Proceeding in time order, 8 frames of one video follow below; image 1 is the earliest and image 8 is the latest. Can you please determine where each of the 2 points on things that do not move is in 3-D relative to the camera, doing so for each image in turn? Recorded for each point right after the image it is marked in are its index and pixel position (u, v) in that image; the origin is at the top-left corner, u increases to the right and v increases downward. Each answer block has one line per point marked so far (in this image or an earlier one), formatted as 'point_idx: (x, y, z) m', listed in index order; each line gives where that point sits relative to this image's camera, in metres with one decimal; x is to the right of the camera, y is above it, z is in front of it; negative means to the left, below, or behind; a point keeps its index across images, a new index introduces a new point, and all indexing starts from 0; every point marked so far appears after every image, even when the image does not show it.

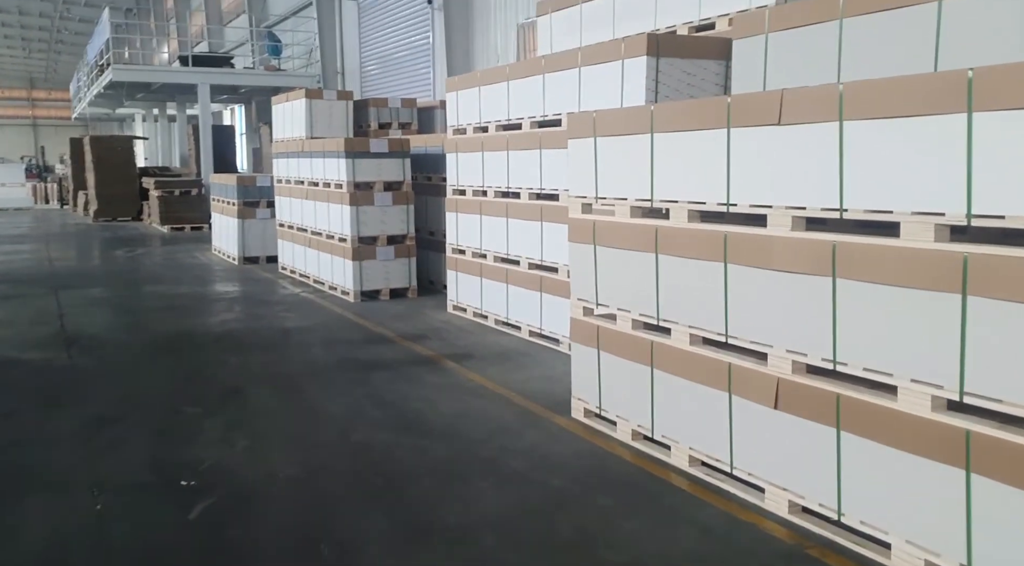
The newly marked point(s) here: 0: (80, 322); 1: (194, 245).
0: (-4.4, -0.3, +8.3) m
1: (-6.1, +0.7, +16.2) m
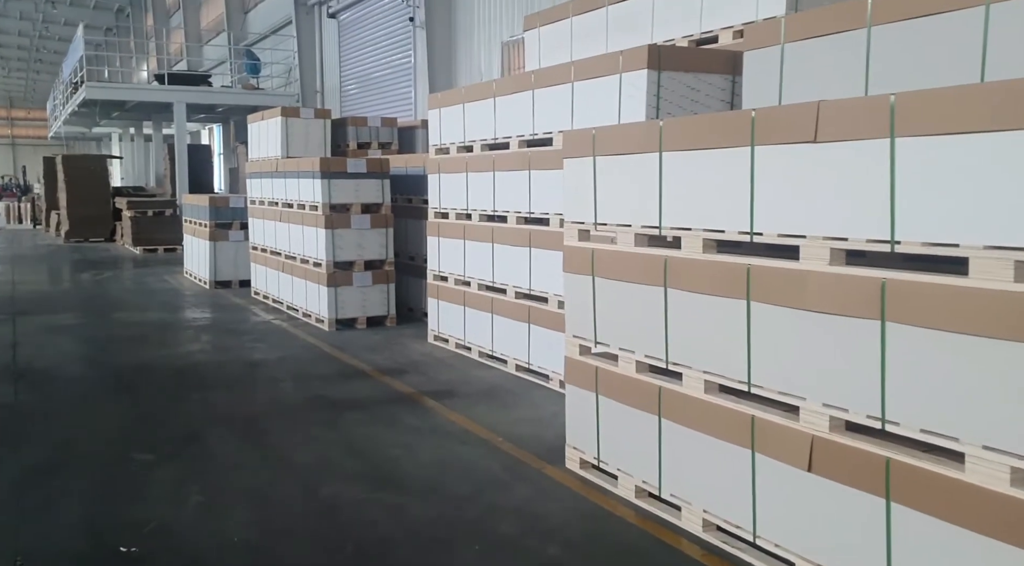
0: (-4.5, -0.6, +7.7) m
1: (-6.4, +0.2, +15.5) m
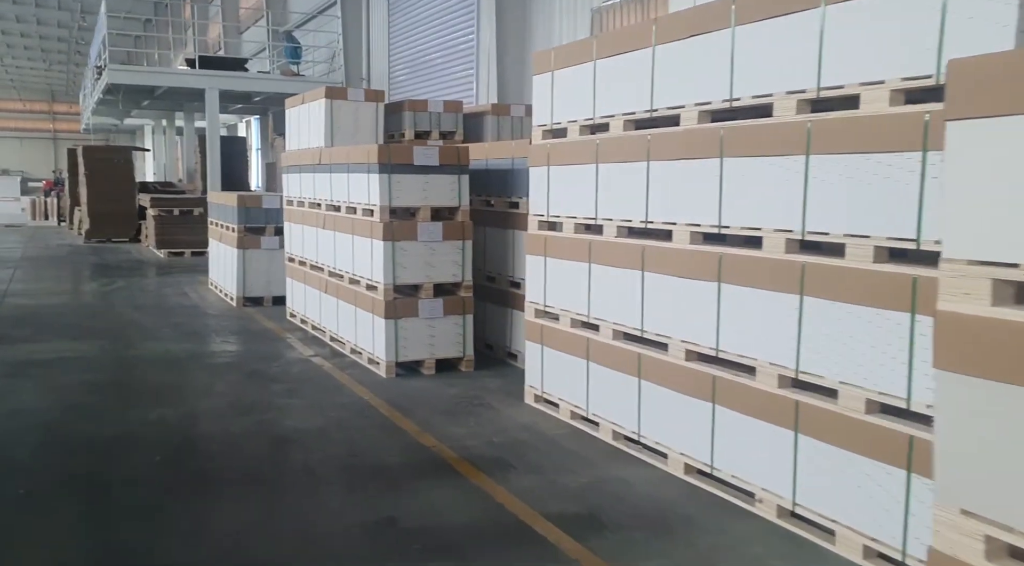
0: (-3.6, -0.8, +5.5) m
1: (-5.2, +0.1, +13.4) m
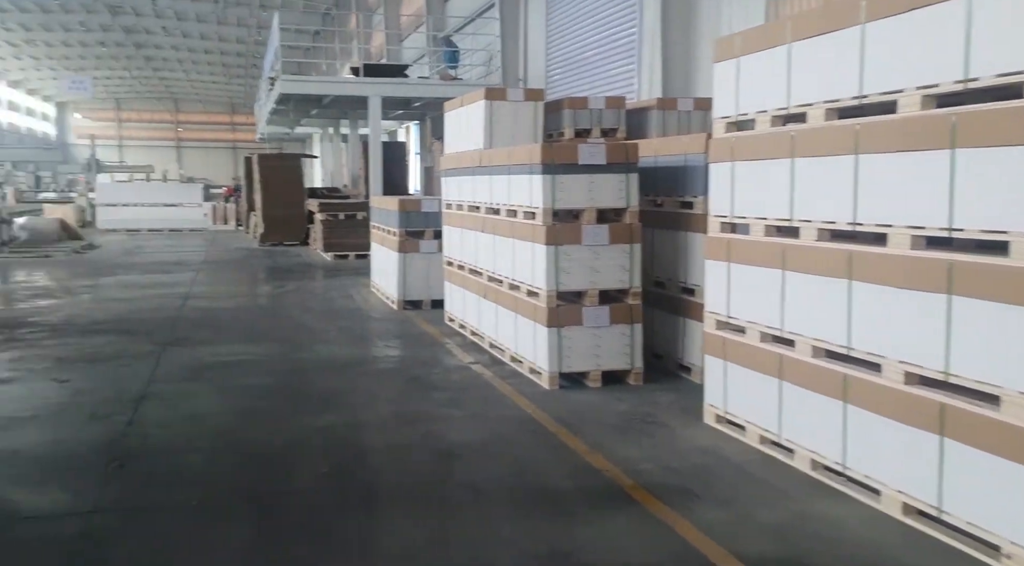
0: (-2.5, -0.8, +5.6) m
1: (-2.6, 0.0, +13.7) m
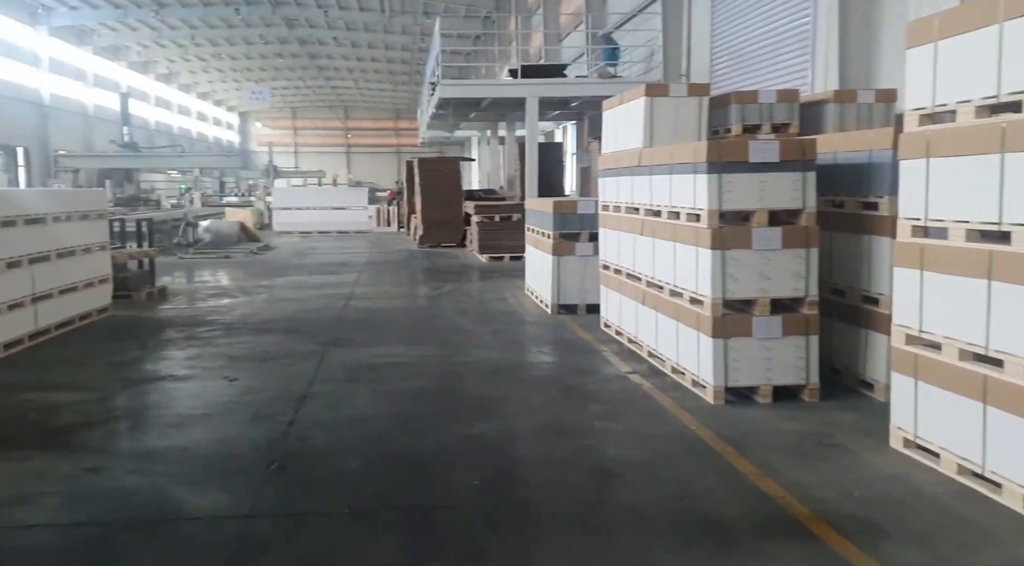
0: (-1.4, -0.8, +5.8) m
1: (0.0, 0.0, +13.7) m
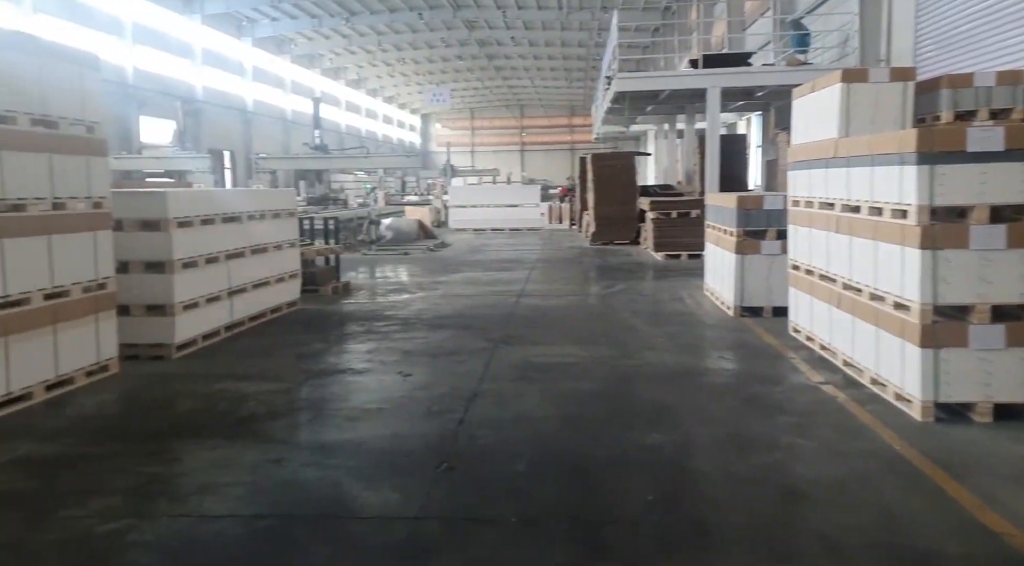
0: (-0.2, -0.8, +5.8) m
1: (+2.8, 0.0, +13.3) m
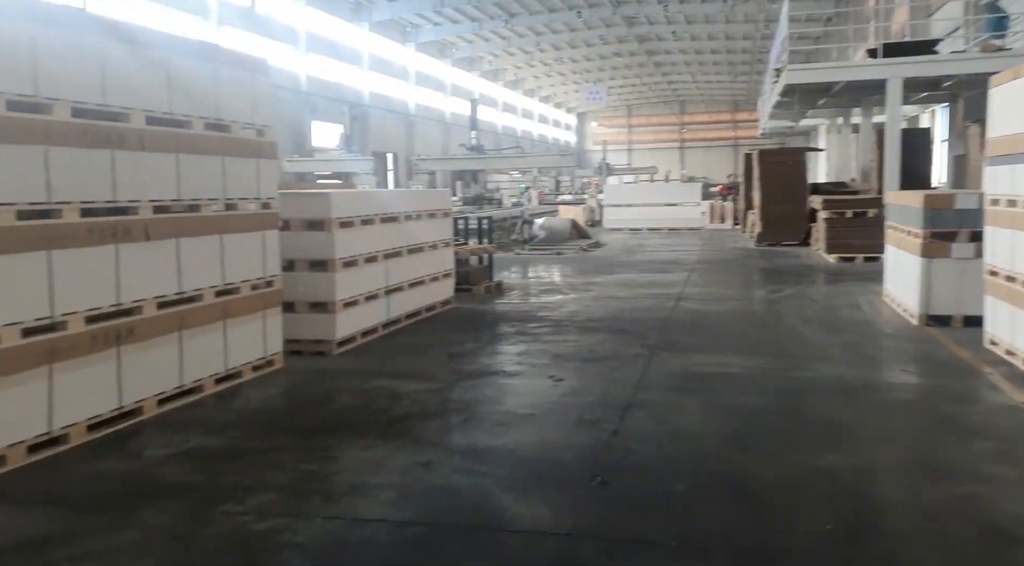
0: (+0.8, -0.8, +5.6) m
1: (+5.1, 0.0, +12.4) m
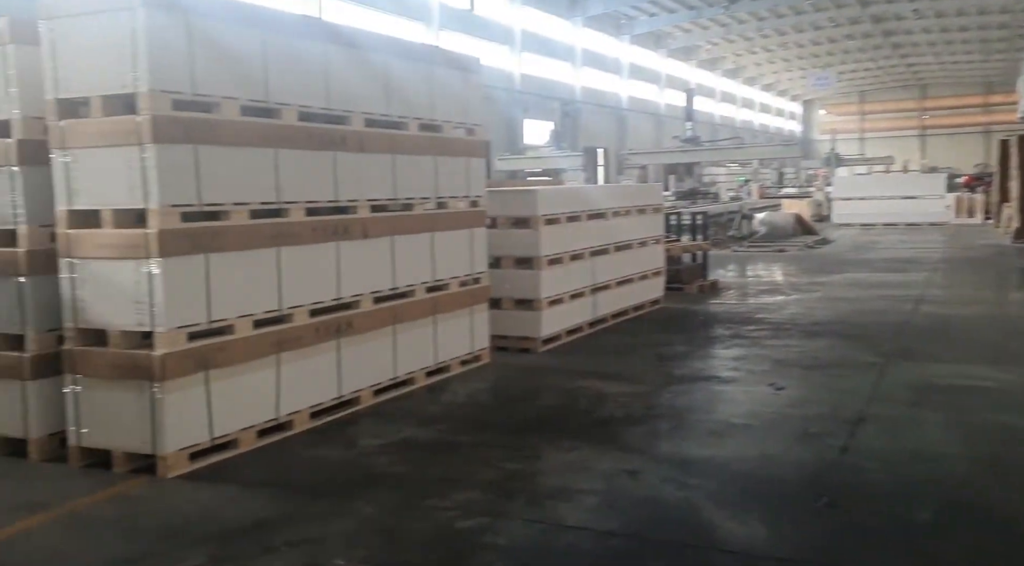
0: (+2.2, -0.8, +5.1) m
1: (+8.1, -0.1, +10.6) m
